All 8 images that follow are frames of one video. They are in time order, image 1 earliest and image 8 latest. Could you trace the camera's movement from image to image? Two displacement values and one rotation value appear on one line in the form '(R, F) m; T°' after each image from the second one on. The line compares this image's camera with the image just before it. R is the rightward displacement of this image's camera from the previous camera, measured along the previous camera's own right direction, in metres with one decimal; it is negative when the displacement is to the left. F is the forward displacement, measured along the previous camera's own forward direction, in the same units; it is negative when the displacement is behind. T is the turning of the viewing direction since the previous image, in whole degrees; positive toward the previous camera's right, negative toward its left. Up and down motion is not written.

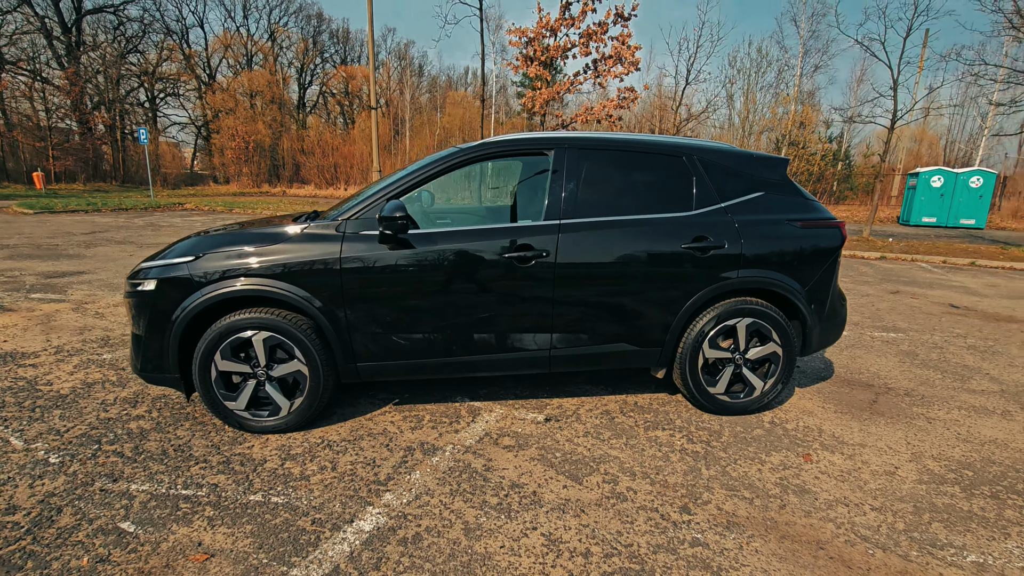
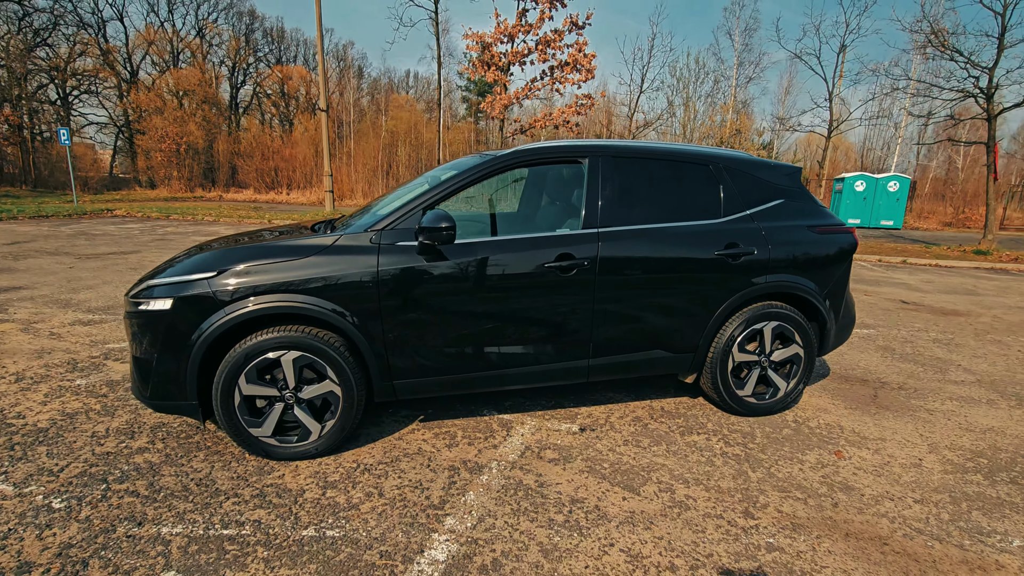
(-0.5, +0.1) m; +6°
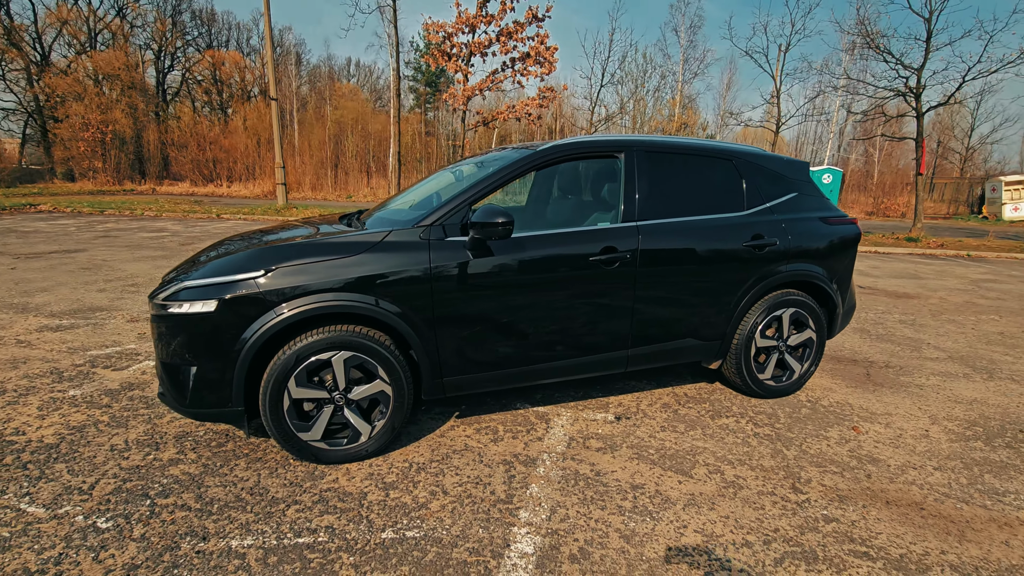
(-0.5, 0.0) m; +6°
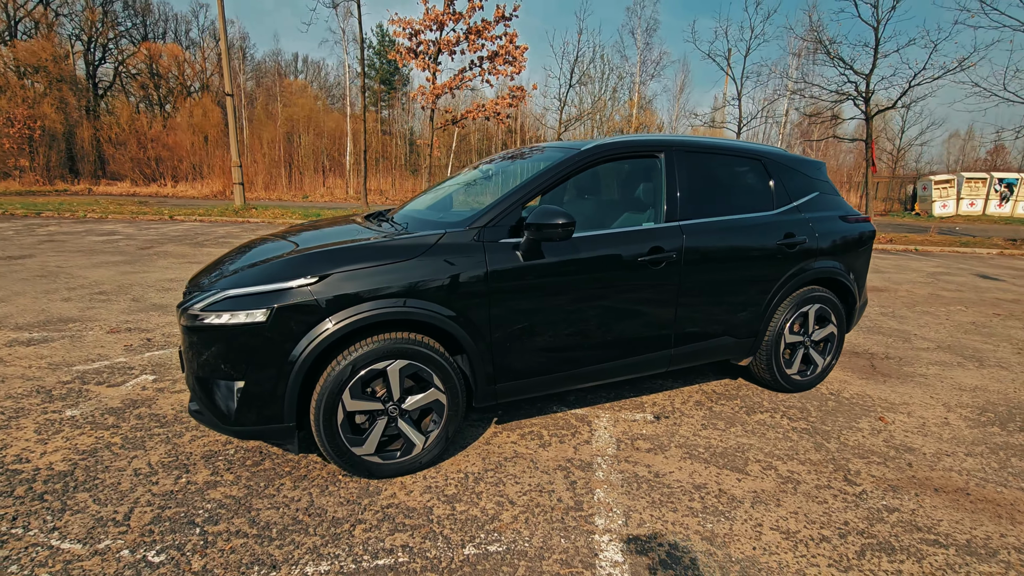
(-0.5, +0.1) m; +5°
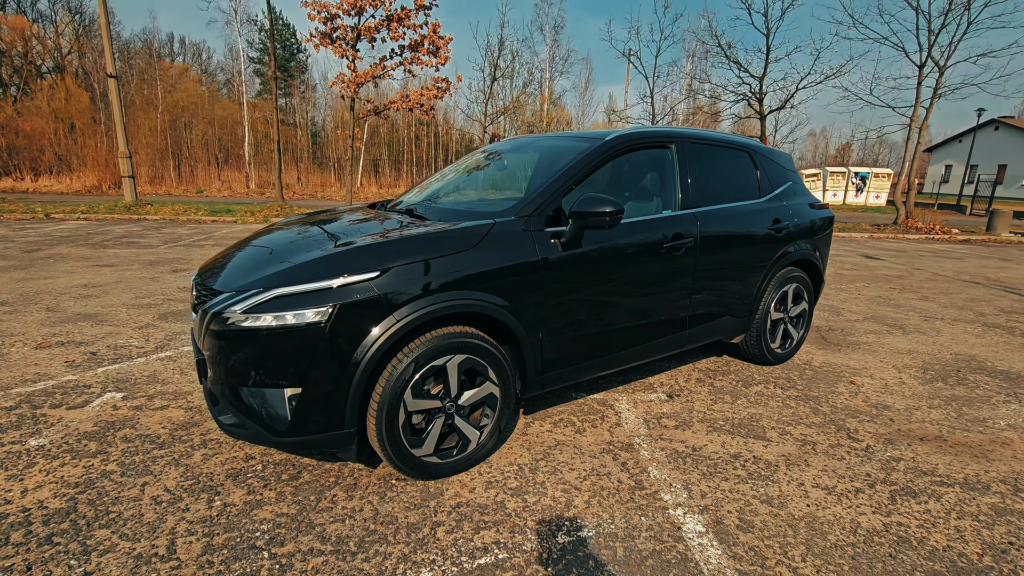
(-0.7, +0.1) m; +10°
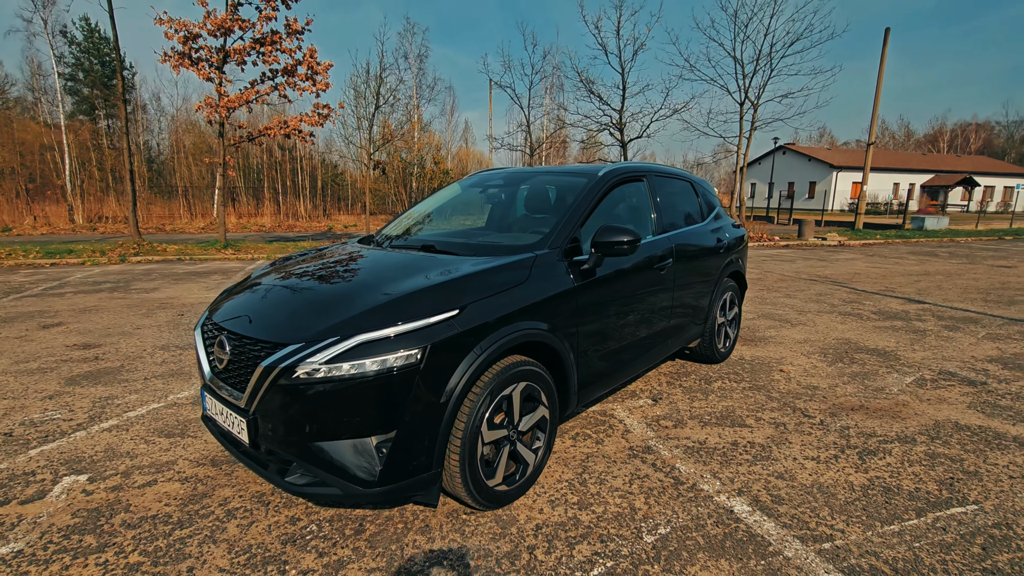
(-0.9, 0.0) m; +15°
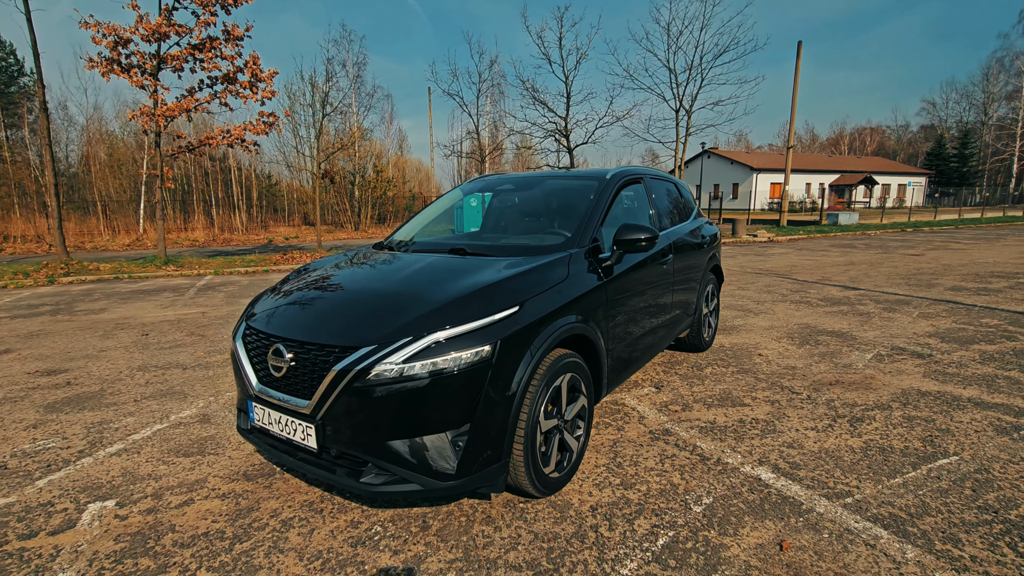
(-0.5, -0.1) m; +7°
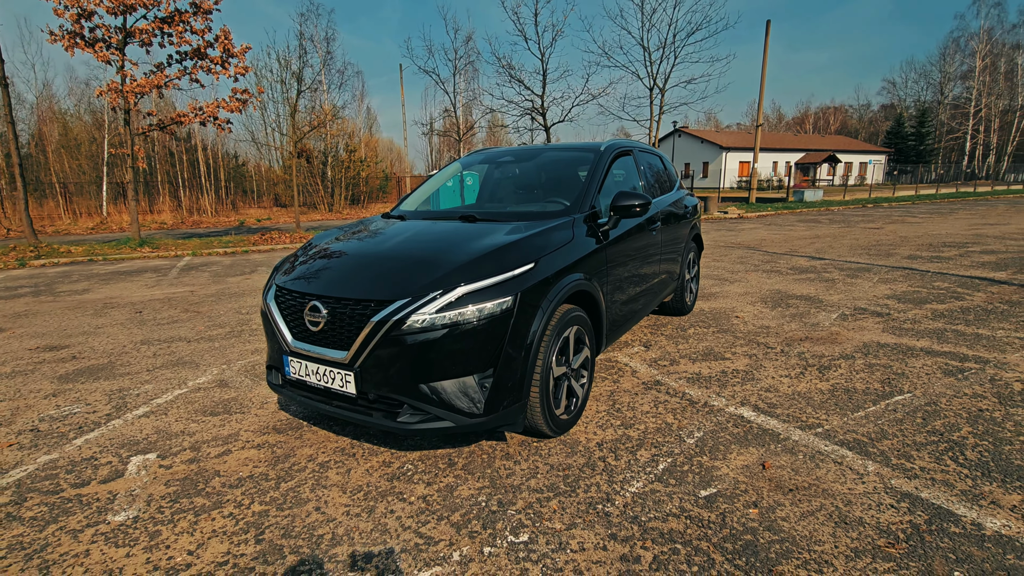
(-0.2, -0.2) m; +3°
